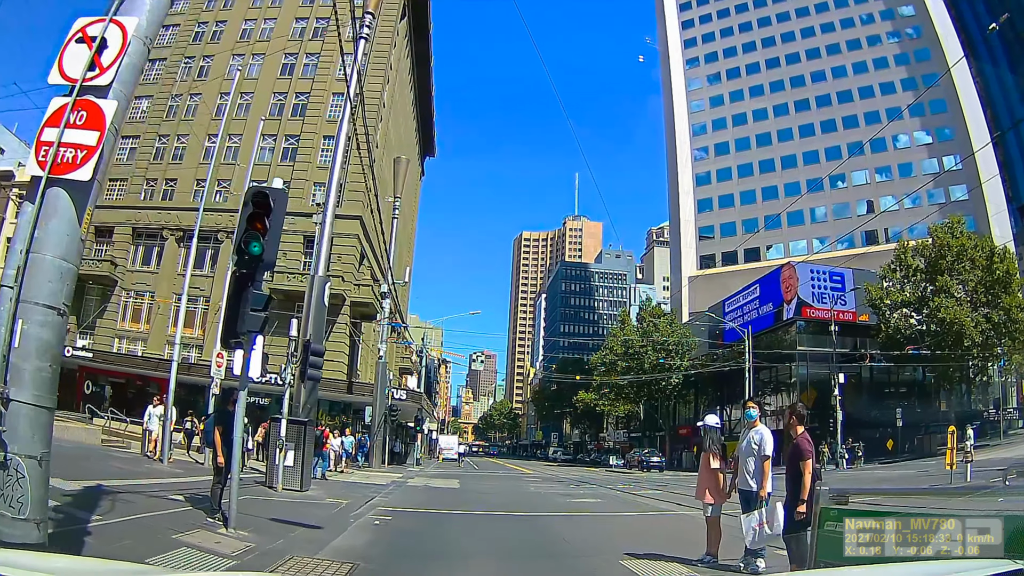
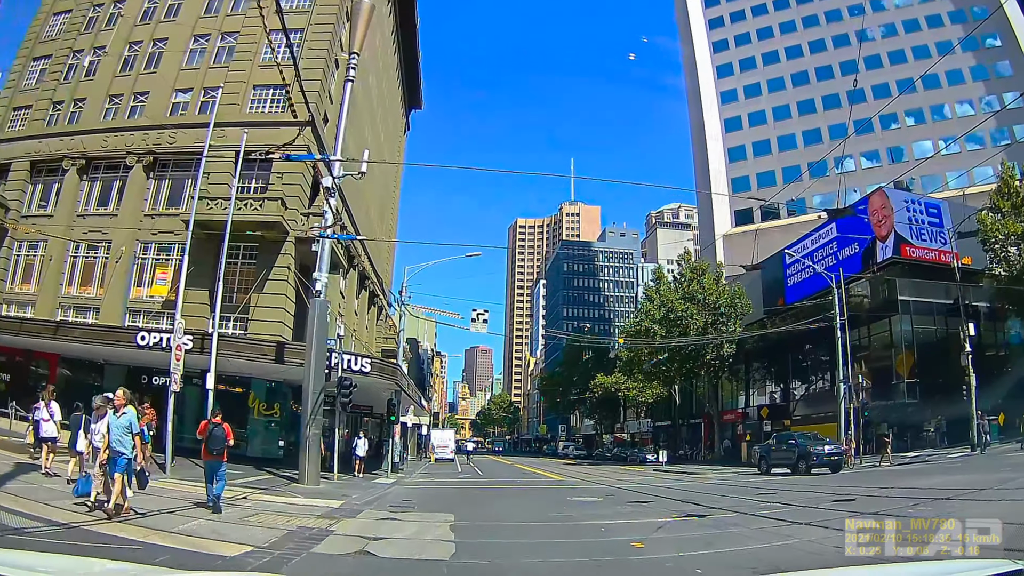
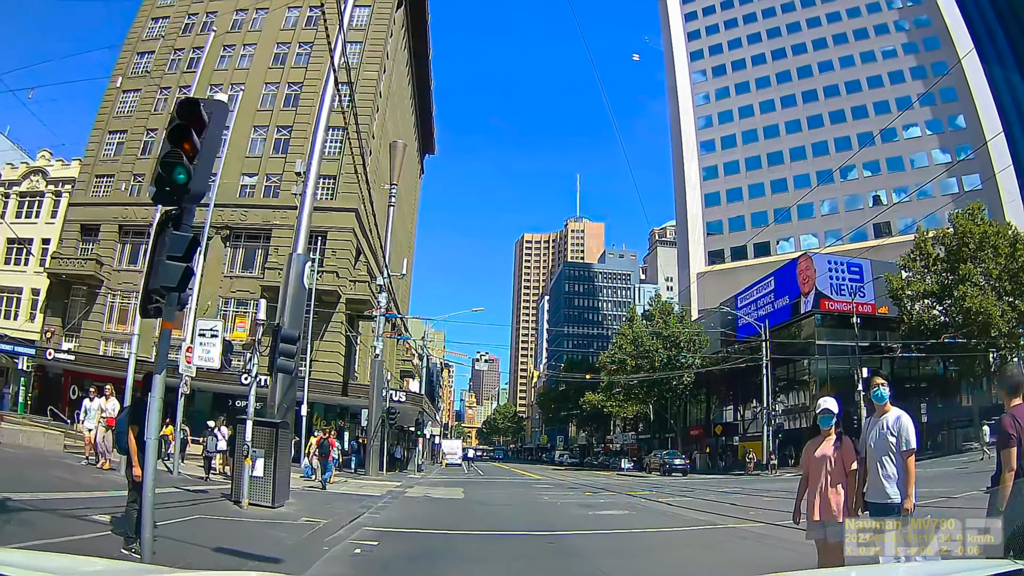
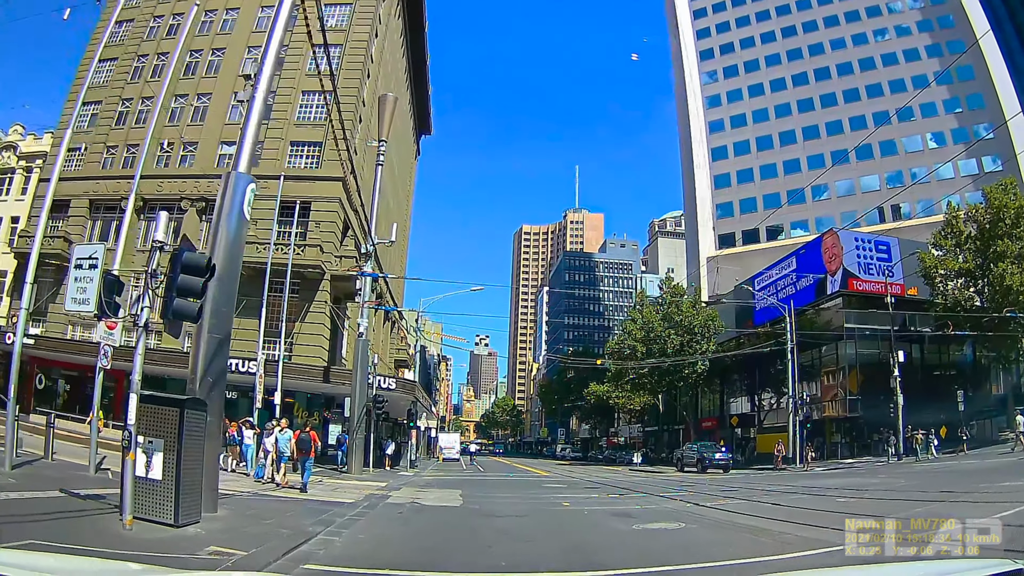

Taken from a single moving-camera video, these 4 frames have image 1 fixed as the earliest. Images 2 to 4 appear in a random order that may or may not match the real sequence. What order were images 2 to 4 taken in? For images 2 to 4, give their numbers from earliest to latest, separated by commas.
3, 4, 2
